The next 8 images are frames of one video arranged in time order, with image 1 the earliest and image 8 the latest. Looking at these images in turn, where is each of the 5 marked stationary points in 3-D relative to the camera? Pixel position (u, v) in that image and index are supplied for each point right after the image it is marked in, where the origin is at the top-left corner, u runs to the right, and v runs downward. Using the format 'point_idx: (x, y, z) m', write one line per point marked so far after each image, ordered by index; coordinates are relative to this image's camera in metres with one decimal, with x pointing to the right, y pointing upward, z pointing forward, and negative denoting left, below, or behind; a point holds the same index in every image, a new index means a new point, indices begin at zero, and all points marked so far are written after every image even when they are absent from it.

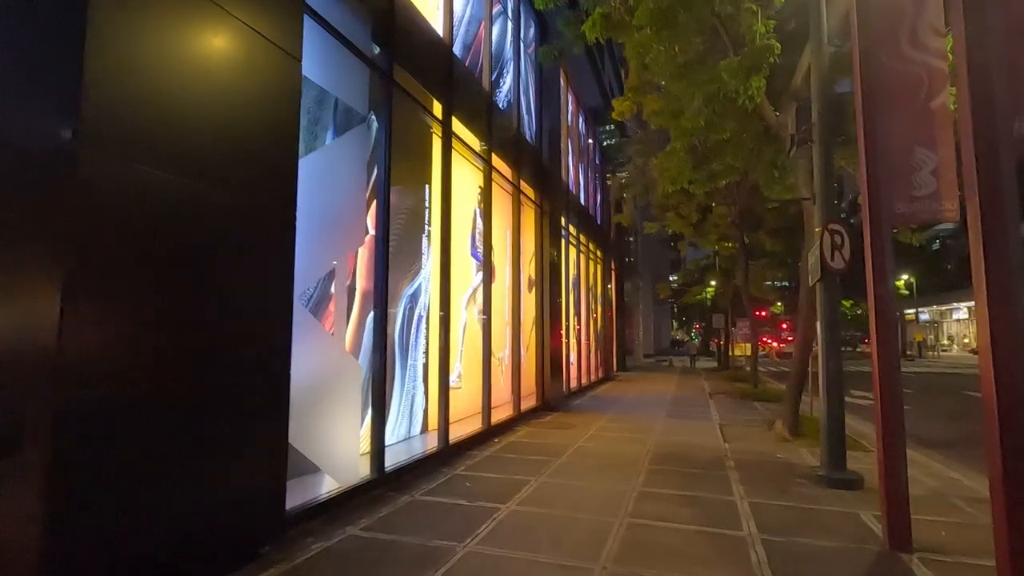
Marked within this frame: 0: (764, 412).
0: (+6.8, -3.3, +14.4) m
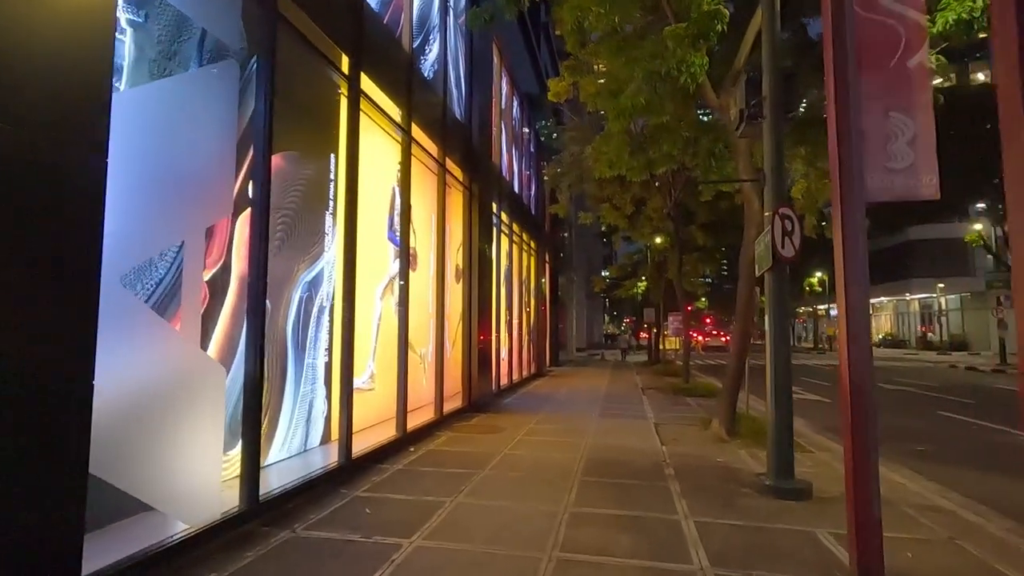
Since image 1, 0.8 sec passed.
0: (+4.9, -3.2, +13.9) m
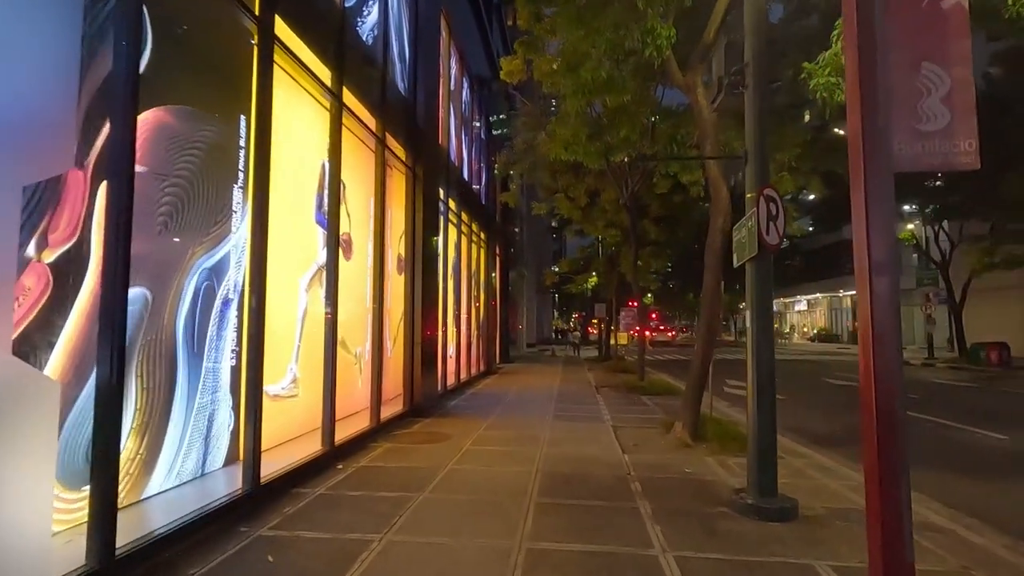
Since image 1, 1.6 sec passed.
0: (+3.6, -3.0, +13.2) m
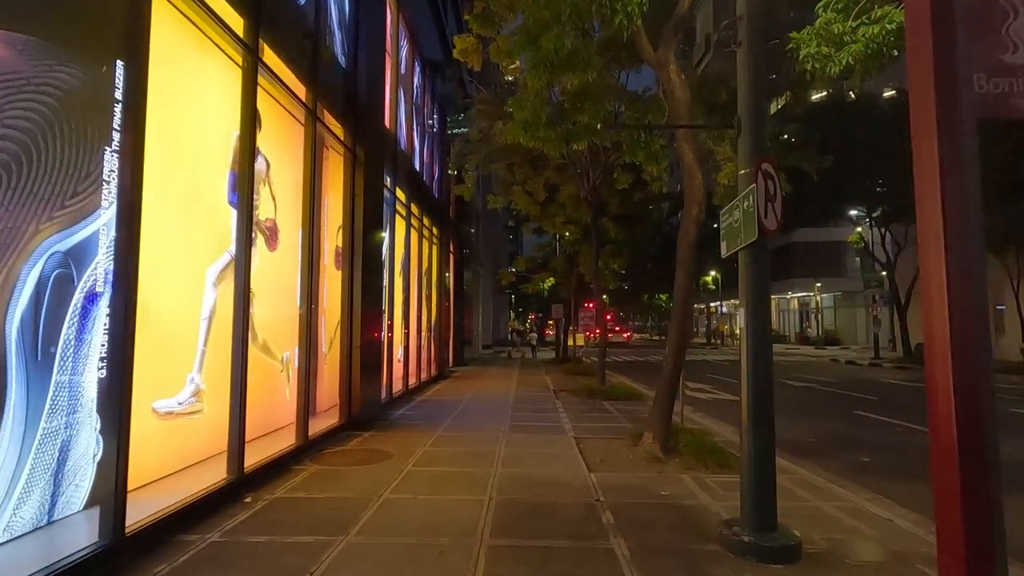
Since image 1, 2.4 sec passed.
0: (+2.5, -3.0, +12.2) m
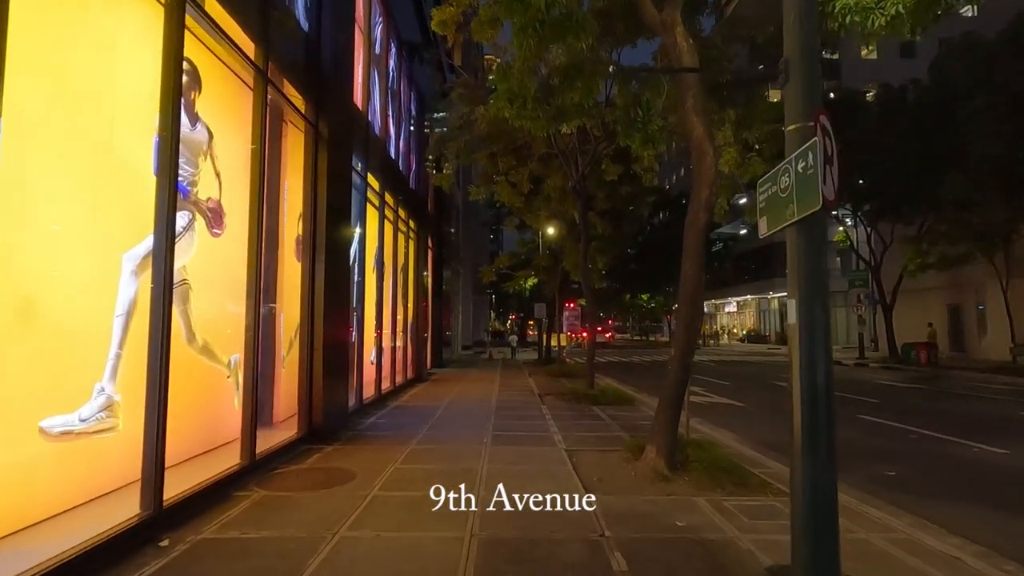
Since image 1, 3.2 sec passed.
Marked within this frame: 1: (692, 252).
0: (+2.2, -2.9, +11.1) m
1: (+2.7, +0.5, +8.0) m
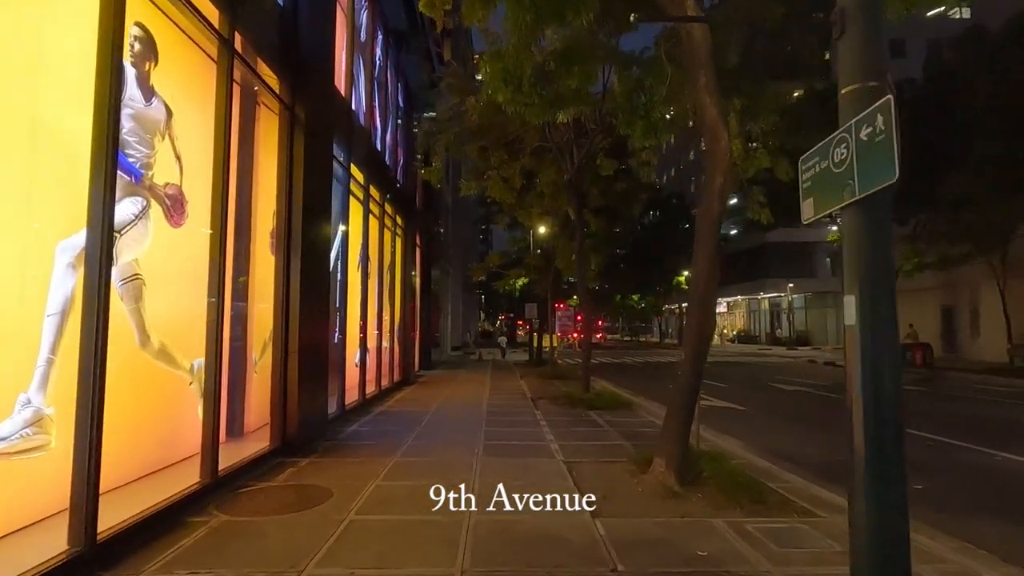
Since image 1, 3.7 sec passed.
0: (+2.0, -2.8, +10.4) m
1: (+2.6, +0.6, +7.3) m
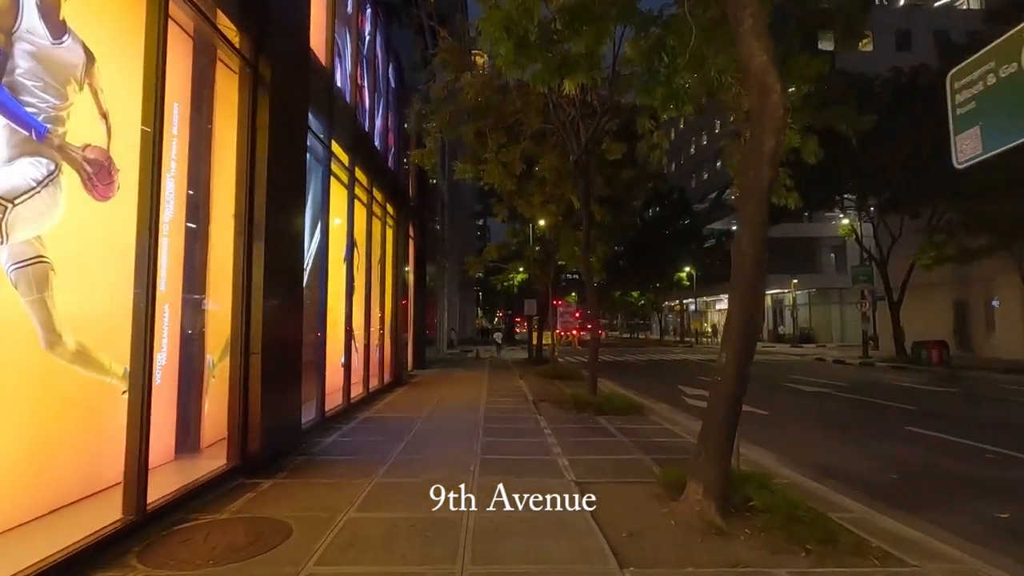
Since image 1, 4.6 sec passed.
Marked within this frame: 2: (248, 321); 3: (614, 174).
0: (+2.0, -2.7, +9.1) m
1: (+2.6, +0.7, +6.0) m
2: (-3.9, -0.5, +8.0) m
3: (+3.6, +4.0, +19.0) m
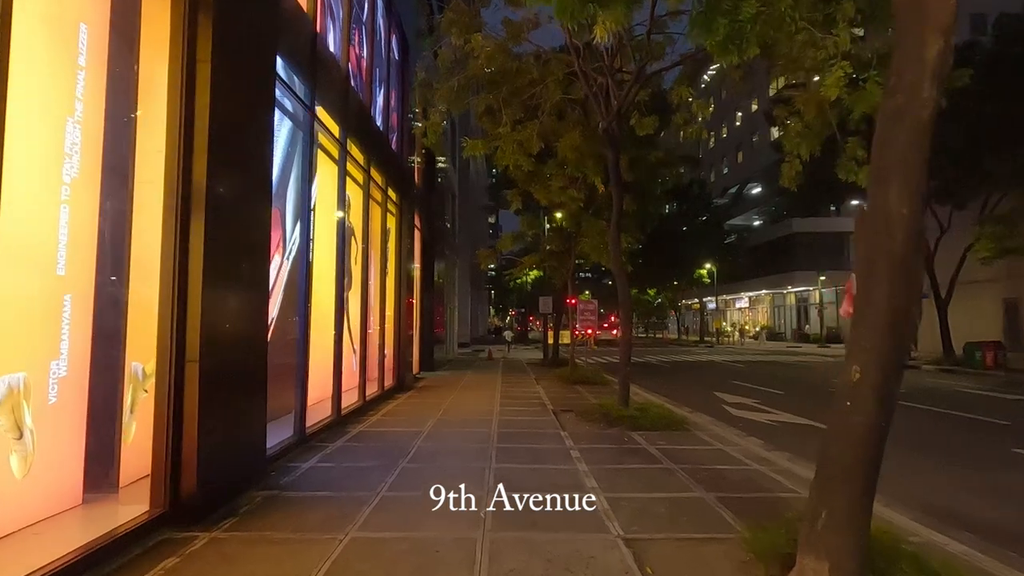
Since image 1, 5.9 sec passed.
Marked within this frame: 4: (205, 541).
0: (+2.3, -2.5, +7.1) m
1: (+2.9, +0.9, +4.0) m
2: (-3.6, -0.3, +6.2) m
3: (+4.1, +4.2, +17.0) m
4: (-2.9, -2.4, +5.2) m
